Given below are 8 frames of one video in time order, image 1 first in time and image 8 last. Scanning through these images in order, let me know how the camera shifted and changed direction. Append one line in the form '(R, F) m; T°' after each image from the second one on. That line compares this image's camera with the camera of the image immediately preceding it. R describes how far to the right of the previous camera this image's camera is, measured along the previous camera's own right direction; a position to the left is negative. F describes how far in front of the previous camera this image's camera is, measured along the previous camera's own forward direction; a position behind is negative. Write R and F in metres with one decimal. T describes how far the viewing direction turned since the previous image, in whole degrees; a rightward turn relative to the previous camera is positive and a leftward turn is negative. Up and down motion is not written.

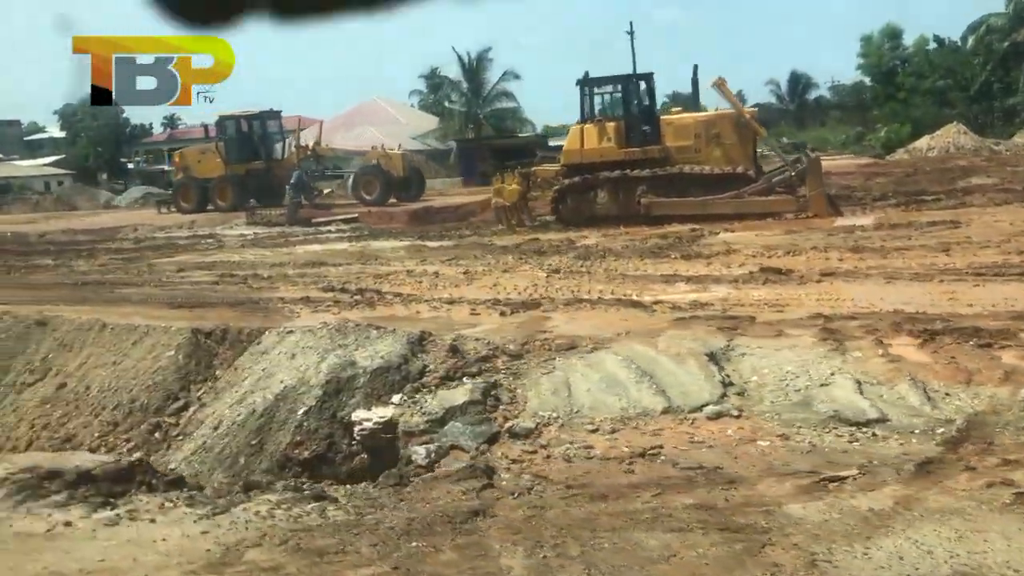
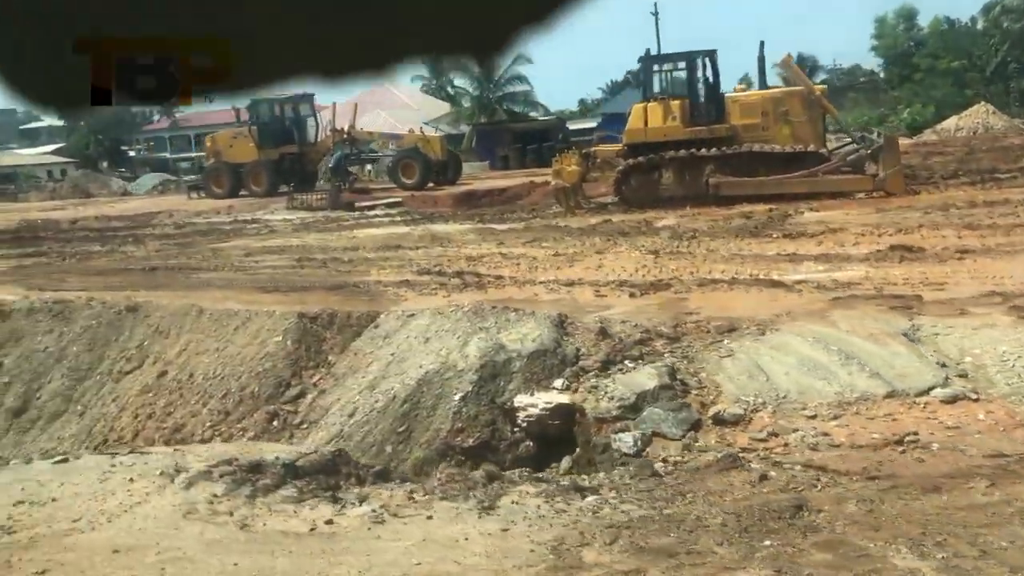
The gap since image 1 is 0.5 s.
(-1.3, +0.4) m; 0°
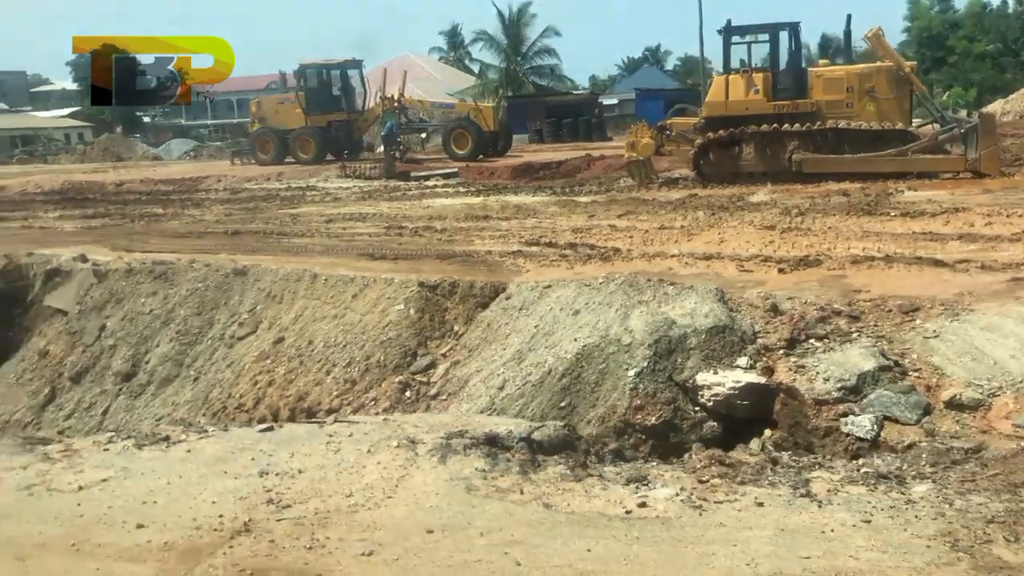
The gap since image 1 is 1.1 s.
(-1.3, +0.4) m; 0°
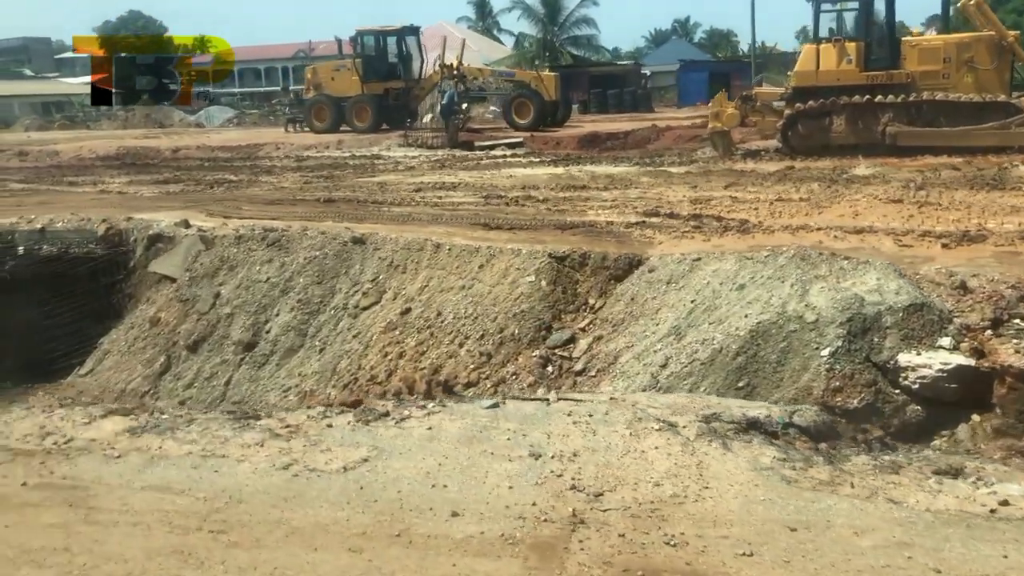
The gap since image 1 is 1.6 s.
(-1.1, +0.3) m; -1°
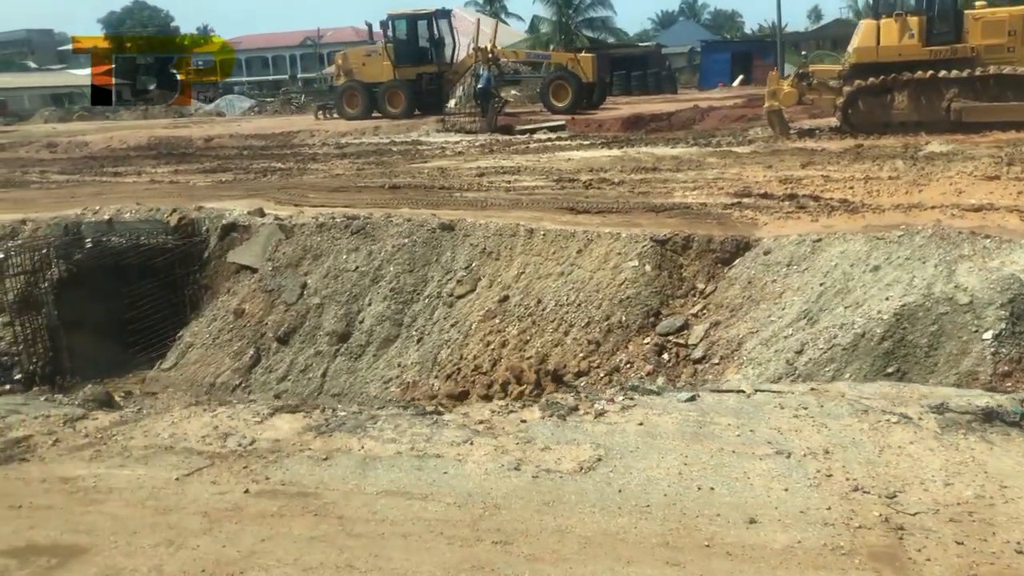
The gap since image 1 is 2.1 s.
(-0.9, +0.3) m; 0°
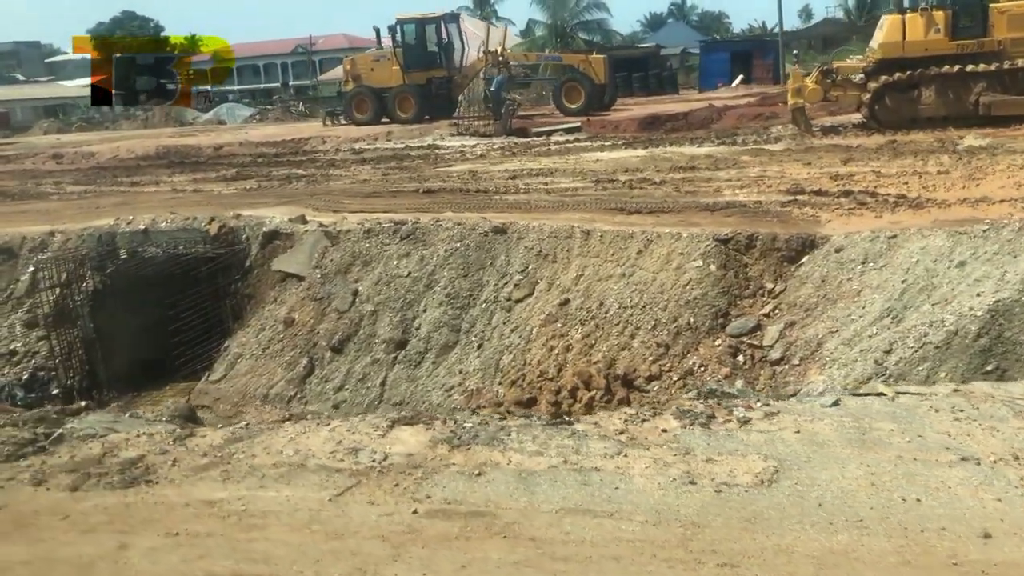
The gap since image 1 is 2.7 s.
(-0.6, +0.2) m; 0°
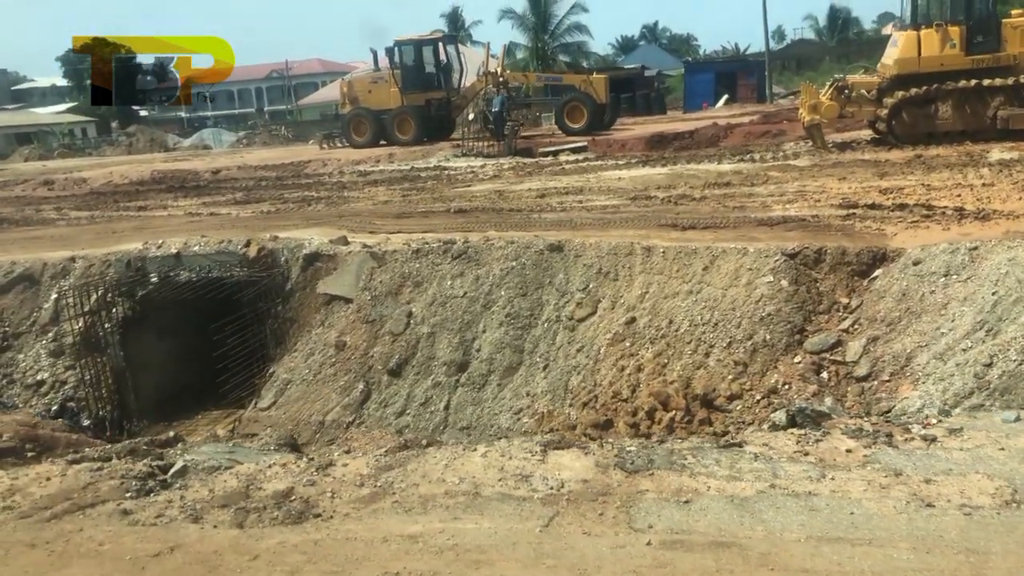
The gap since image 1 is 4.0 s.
(-0.8, +0.2) m; +2°
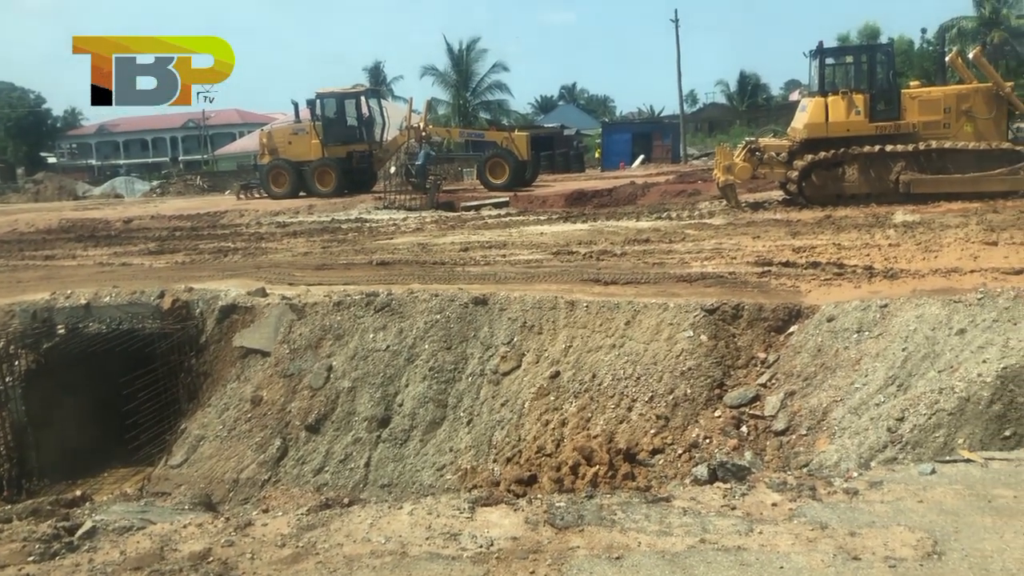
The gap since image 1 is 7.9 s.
(0.0, 0.0) m; +5°
